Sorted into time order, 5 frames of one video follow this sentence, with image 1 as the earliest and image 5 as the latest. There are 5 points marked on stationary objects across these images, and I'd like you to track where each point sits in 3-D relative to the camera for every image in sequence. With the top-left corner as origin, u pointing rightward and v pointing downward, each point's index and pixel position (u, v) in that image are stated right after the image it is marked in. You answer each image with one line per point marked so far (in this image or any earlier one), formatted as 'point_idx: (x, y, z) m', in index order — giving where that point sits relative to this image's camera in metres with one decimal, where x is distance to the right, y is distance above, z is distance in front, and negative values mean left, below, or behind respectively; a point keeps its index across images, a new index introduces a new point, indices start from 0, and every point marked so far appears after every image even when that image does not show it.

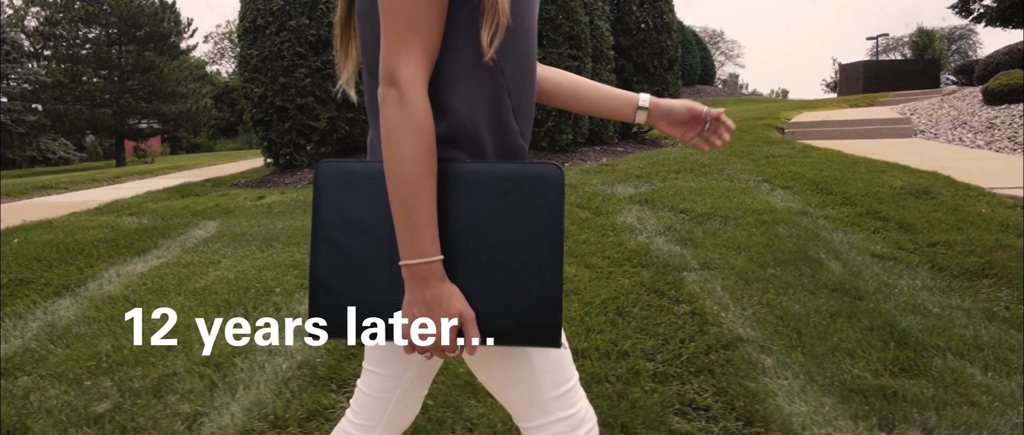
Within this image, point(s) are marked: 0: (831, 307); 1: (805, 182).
0: (+1.4, -0.4, +2.7) m
1: (+2.2, +0.3, +4.5) m
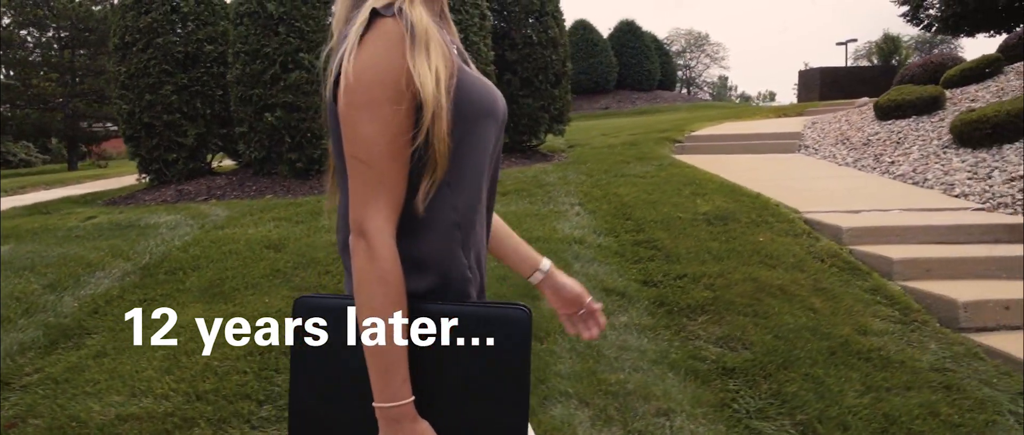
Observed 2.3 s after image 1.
0: (-0.1, -0.6, +2.7) m
1: (+0.8, +0.1, +4.5) m
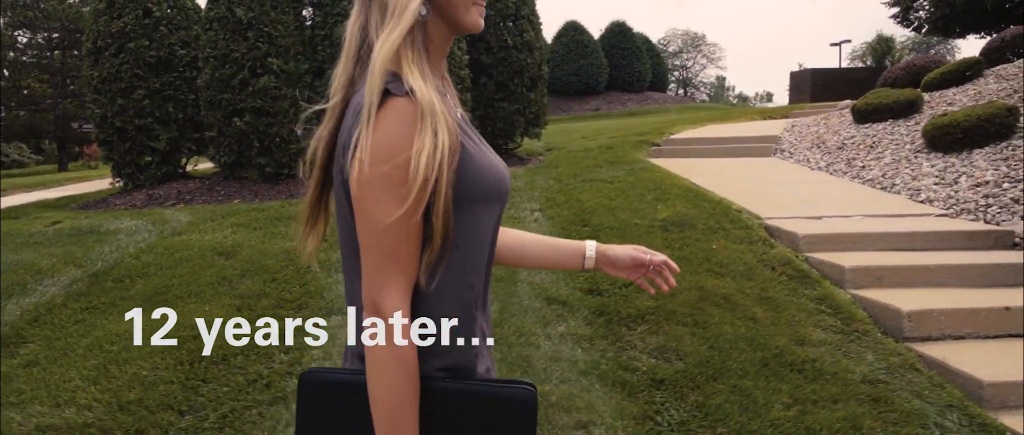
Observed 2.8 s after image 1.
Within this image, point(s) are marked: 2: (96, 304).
0: (-0.4, -0.6, +2.7) m
1: (+0.5, 0.0, +4.5) m
2: (-2.2, -0.5, +3.2) m
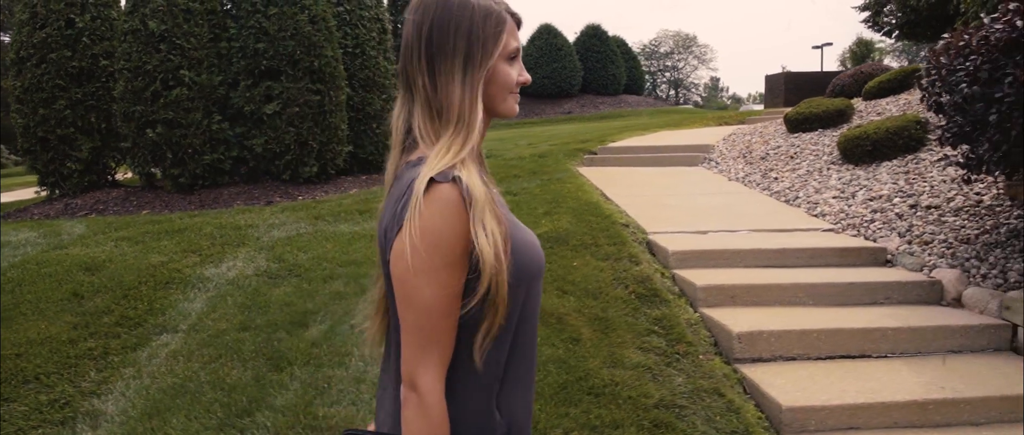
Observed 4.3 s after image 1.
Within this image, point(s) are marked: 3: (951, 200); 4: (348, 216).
0: (-1.3, -0.8, +2.8) m
1: (-0.4, -0.1, +4.5) m
2: (-3.2, -0.6, +3.3) m
3: (+3.5, +0.1, +4.7) m
4: (-1.4, 0.0, +5.0) m
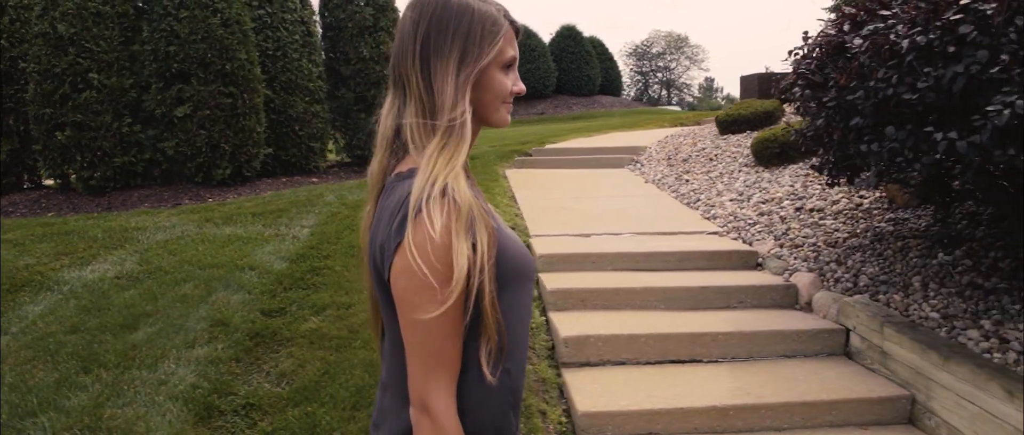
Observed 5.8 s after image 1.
0: (-2.2, -0.8, +2.8) m
1: (-1.3, -0.1, +4.5) m
2: (-4.1, -0.6, +3.3) m
3: (+2.5, +0.1, +4.6) m
4: (-2.3, 0.0, +5.1) m
